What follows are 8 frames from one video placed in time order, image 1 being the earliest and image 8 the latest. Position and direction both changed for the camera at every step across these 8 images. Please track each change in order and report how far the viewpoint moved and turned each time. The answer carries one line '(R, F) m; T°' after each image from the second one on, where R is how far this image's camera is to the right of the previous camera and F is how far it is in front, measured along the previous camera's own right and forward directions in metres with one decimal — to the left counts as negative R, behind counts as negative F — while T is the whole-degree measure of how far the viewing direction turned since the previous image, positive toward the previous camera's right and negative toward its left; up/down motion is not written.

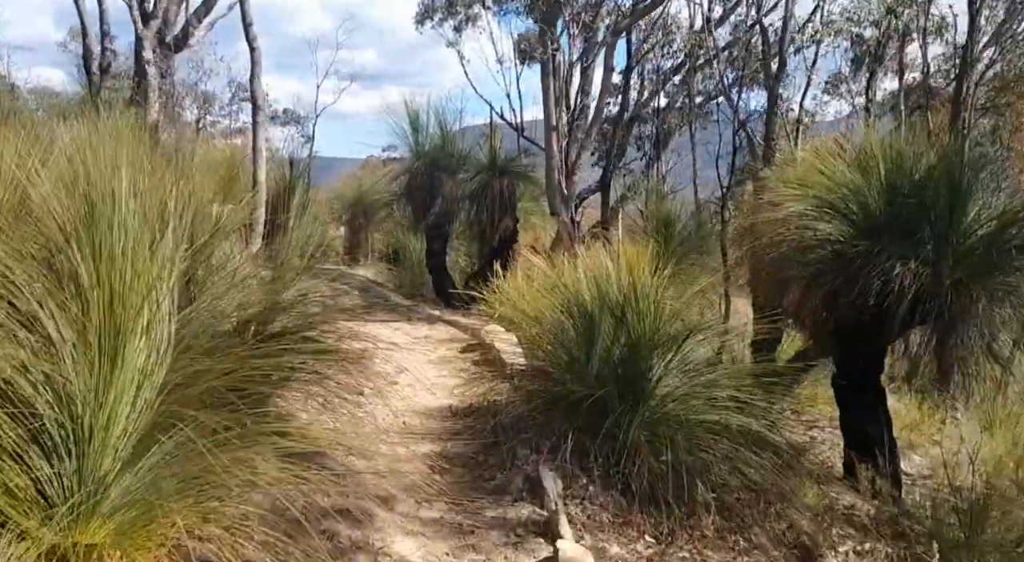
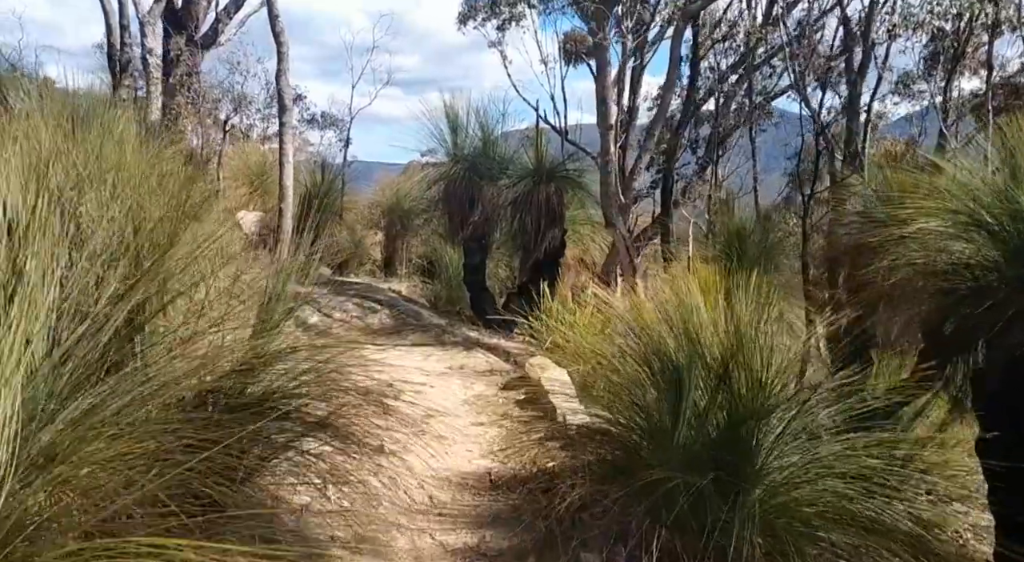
(-0.1, +1.0) m; -3°
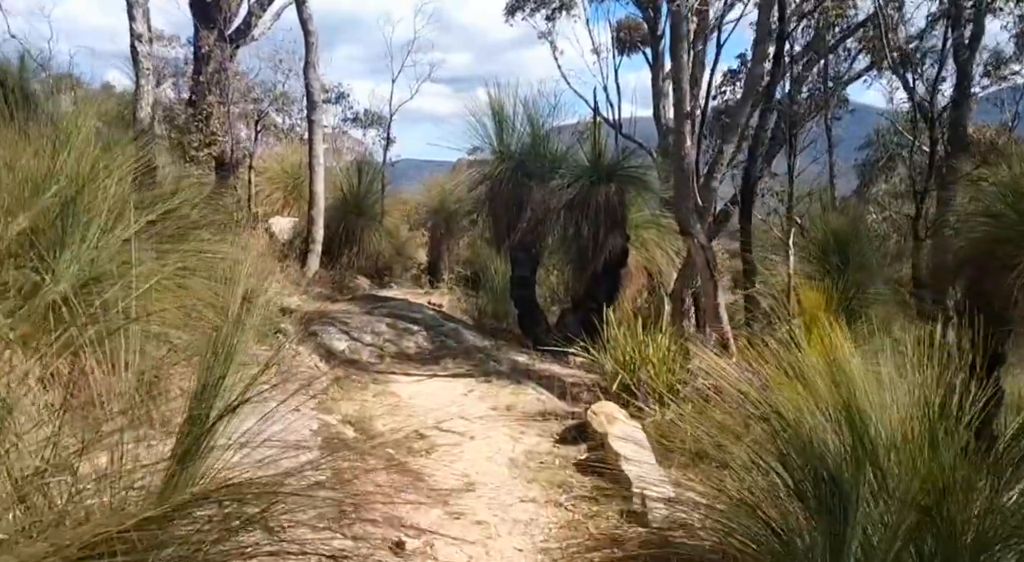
(0.0, +1.1) m; -3°
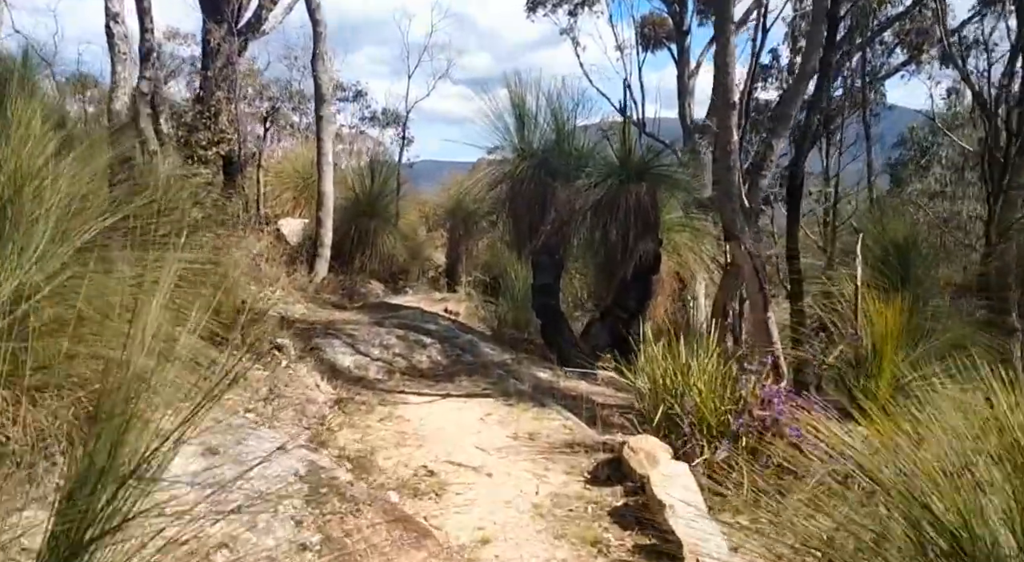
(0.0, +0.7) m; -1°
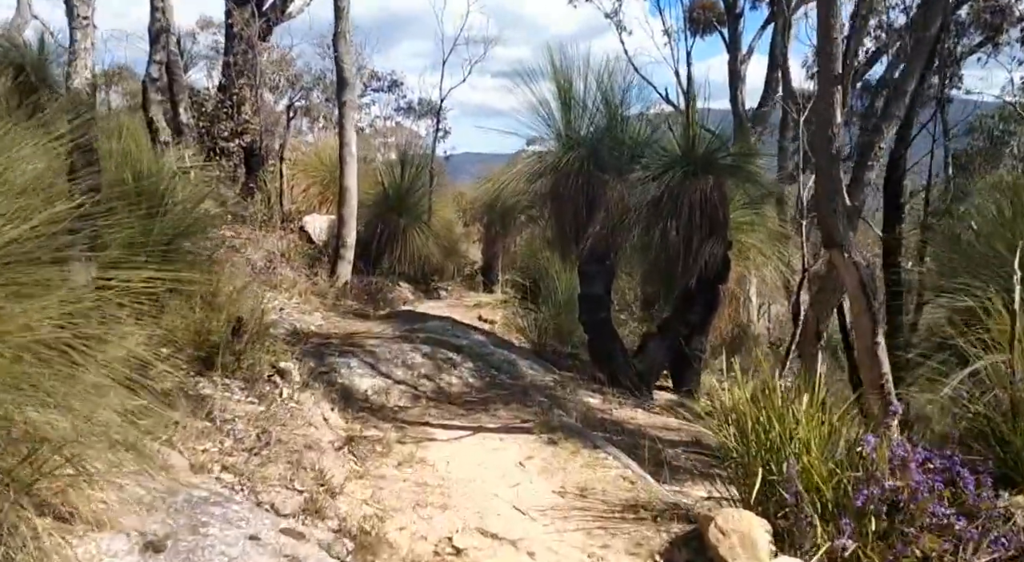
(0.0, +1.0) m; -3°
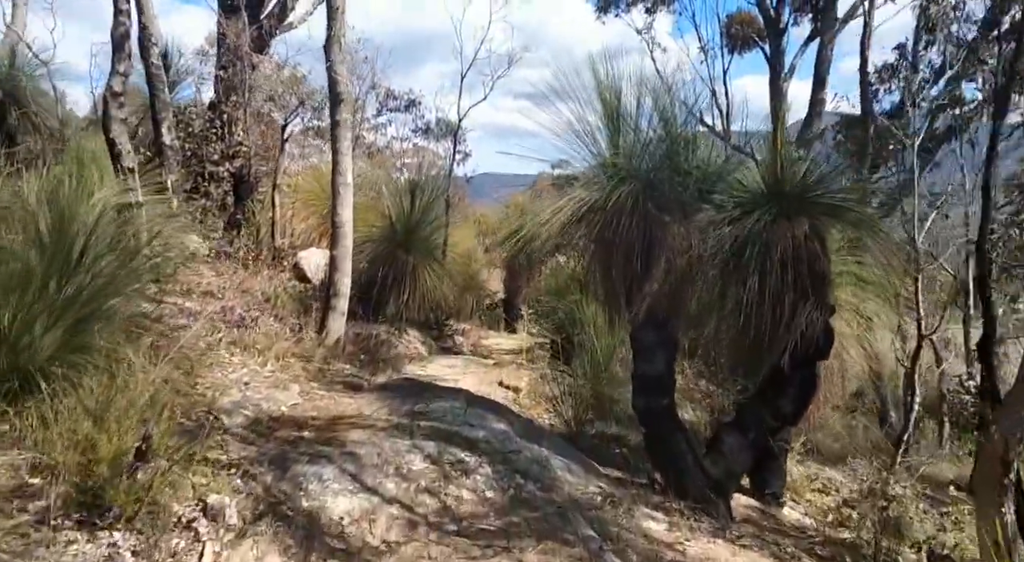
(-0.1, +1.5) m; -1°
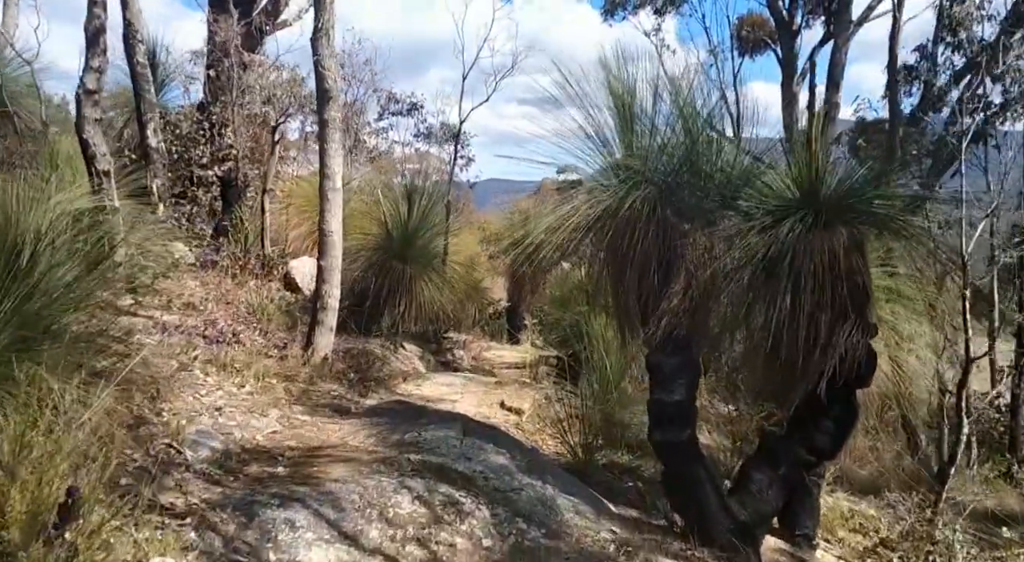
(0.0, +0.5) m; 0°
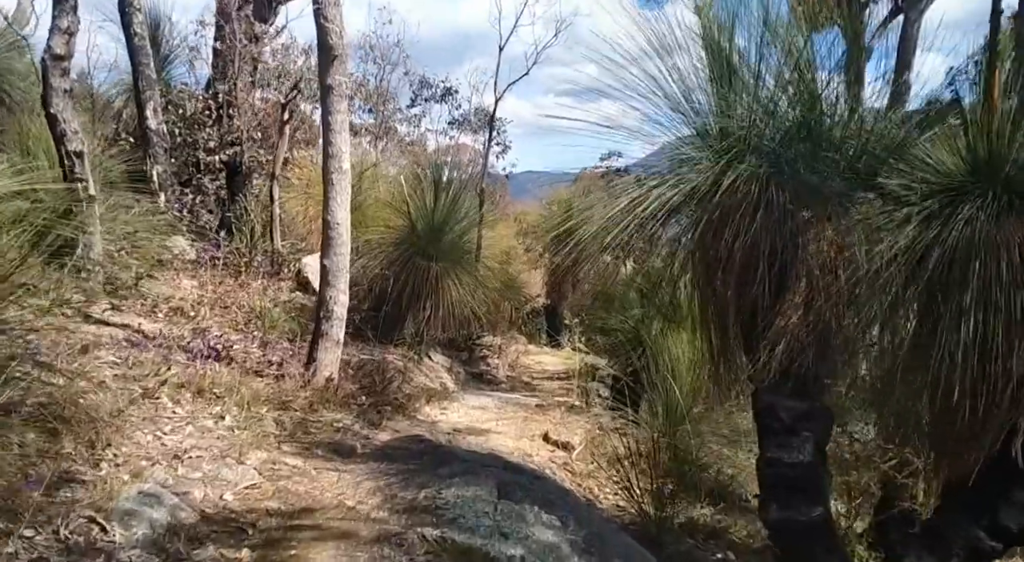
(-0.1, +1.2) m; -2°
